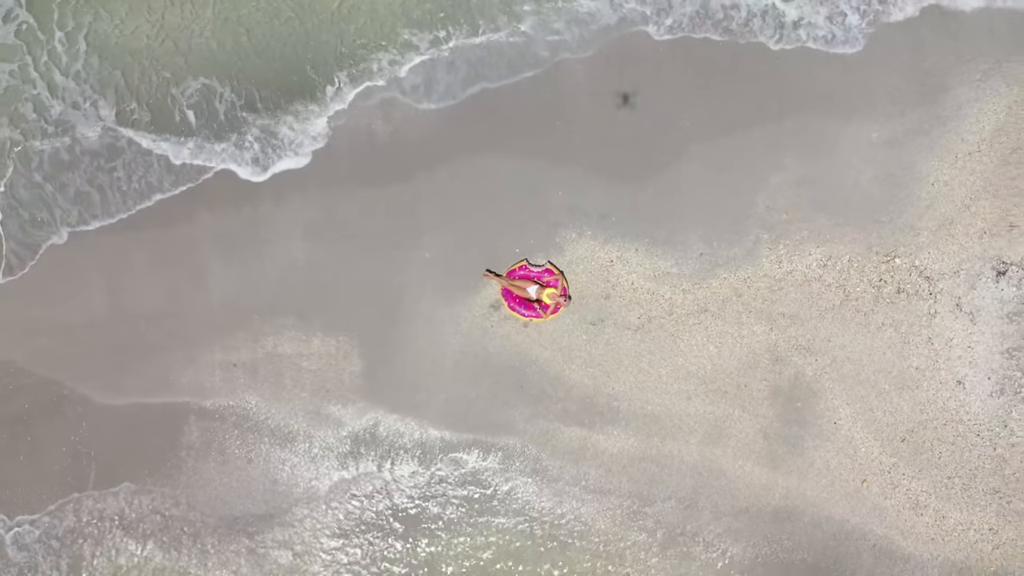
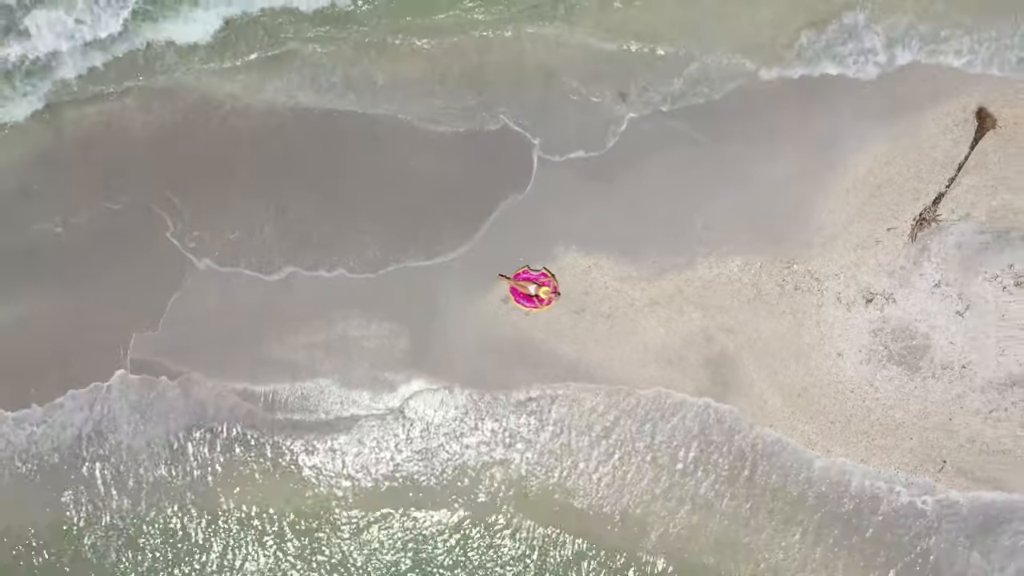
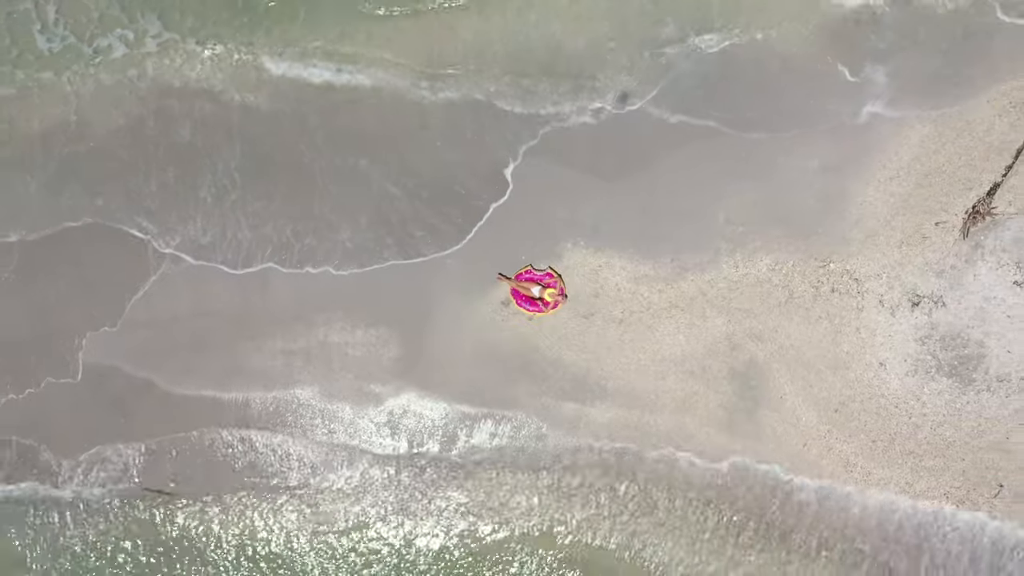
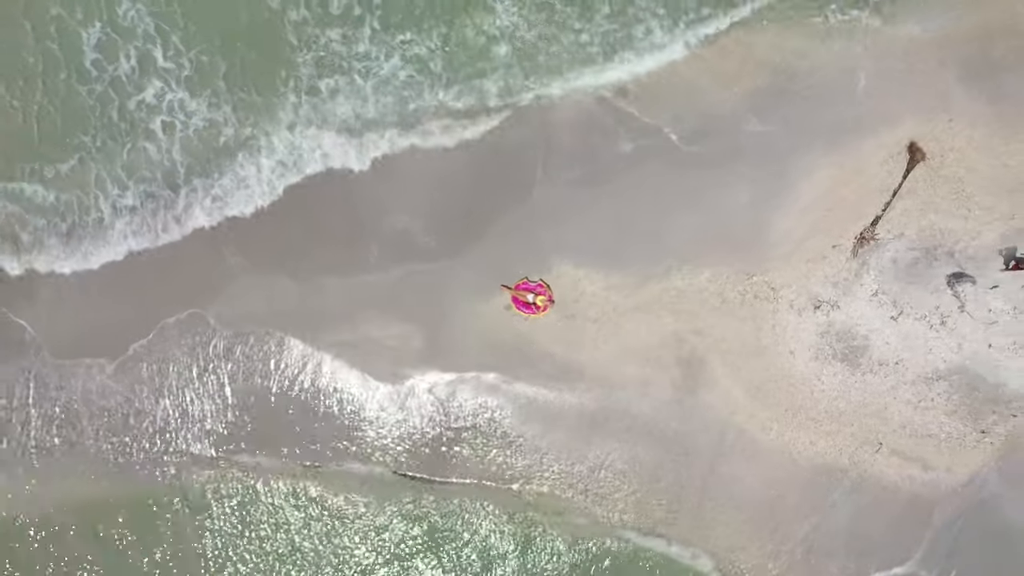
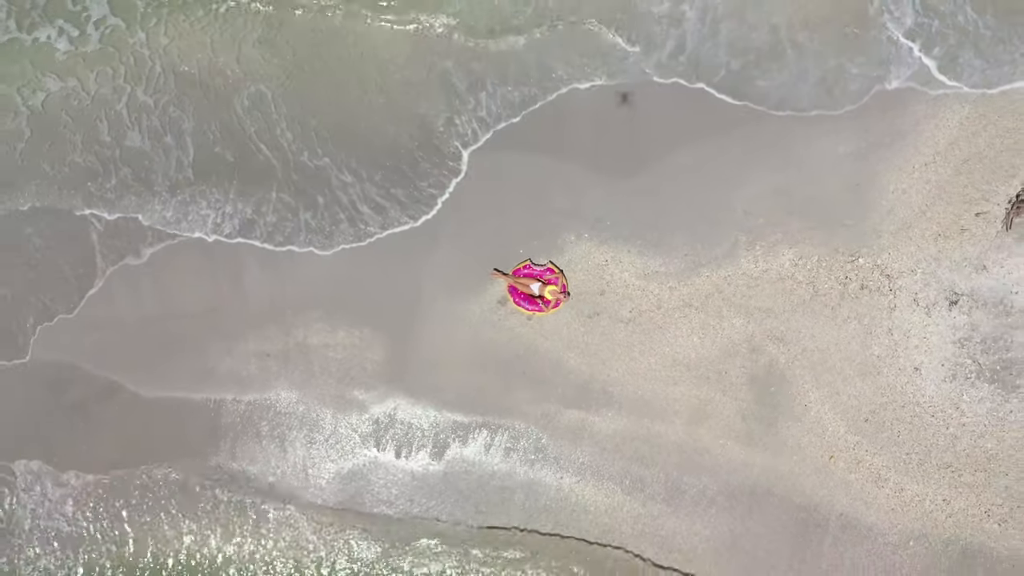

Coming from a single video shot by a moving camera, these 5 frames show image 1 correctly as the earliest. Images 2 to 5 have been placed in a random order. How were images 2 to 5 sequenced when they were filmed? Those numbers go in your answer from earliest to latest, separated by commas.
5, 3, 2, 4
